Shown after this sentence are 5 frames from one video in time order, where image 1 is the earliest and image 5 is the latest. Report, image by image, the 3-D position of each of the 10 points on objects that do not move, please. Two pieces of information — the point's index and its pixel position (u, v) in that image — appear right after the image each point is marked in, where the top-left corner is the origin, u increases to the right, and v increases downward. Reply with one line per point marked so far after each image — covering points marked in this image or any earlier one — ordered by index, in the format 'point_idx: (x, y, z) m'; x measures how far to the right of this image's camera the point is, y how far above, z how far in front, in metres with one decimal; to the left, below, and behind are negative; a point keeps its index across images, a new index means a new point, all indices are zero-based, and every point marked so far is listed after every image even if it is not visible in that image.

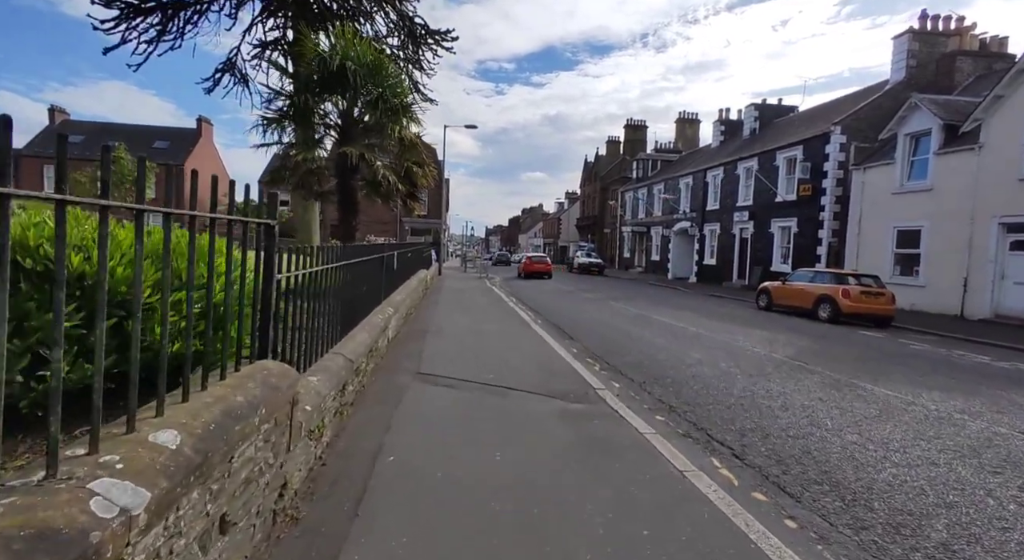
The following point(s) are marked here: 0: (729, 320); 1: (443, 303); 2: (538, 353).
0: (+5.6, -1.1, +14.1) m
1: (-2.0, -0.7, +15.7) m
2: (+0.4, -1.2, +8.6) m
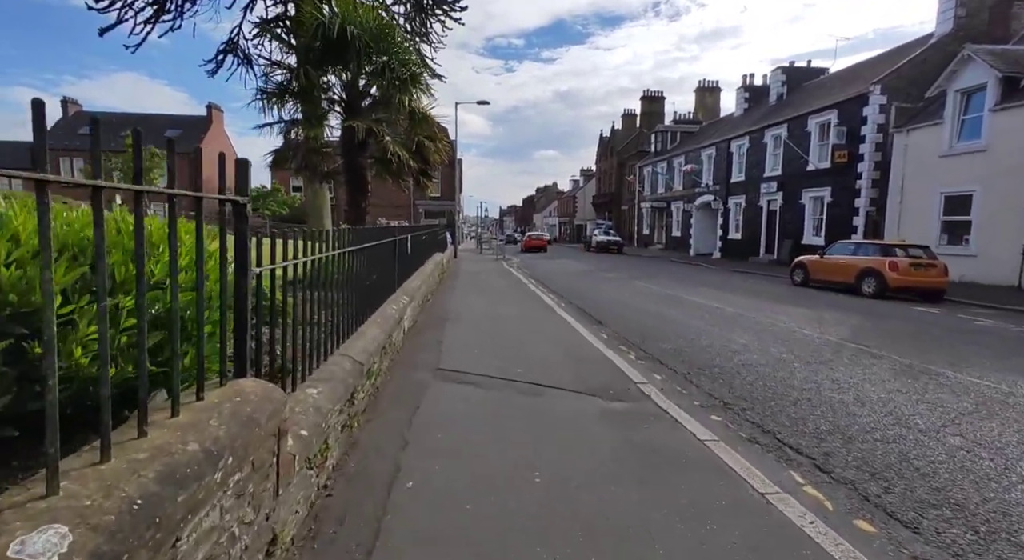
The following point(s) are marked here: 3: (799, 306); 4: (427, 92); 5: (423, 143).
0: (+6.1, -0.5, +13.2) m
1: (-1.4, -0.2, +15.1) m
2: (+0.8, -0.9, +7.9) m
3: (+6.0, -0.6, +11.6) m
4: (-1.4, +3.1, +9.2) m
5: (-1.6, +2.5, +9.8) m
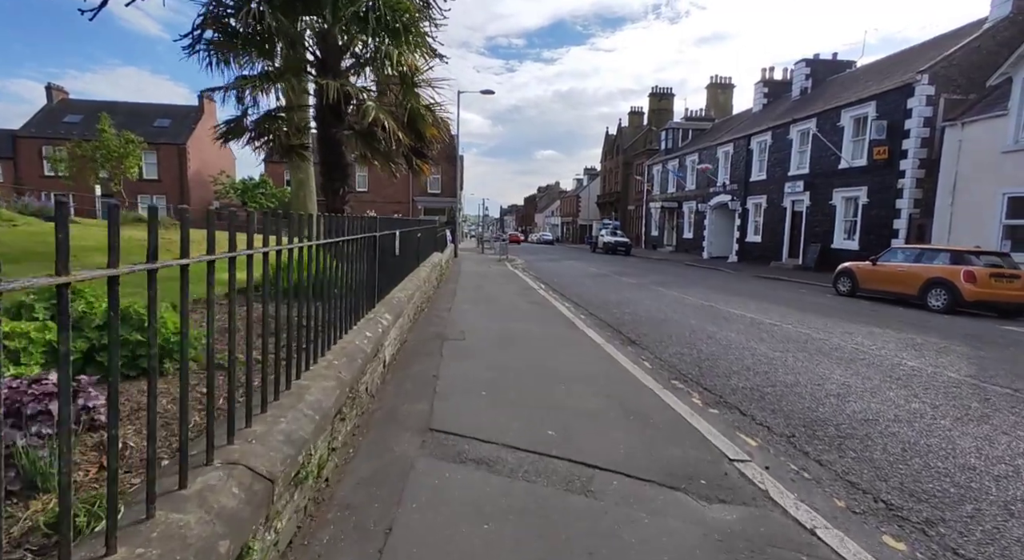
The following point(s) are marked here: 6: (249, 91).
0: (+6.3, -0.7, +11.3) m
1: (-1.2, -0.3, +13.1) m
2: (+1.0, -1.0, +6.0) m
3: (+6.2, -0.8, +9.6) m
4: (-1.1, +3.0, +7.2) m
5: (-1.3, +2.4, +7.9) m
6: (-3.2, +2.2, +6.5) m
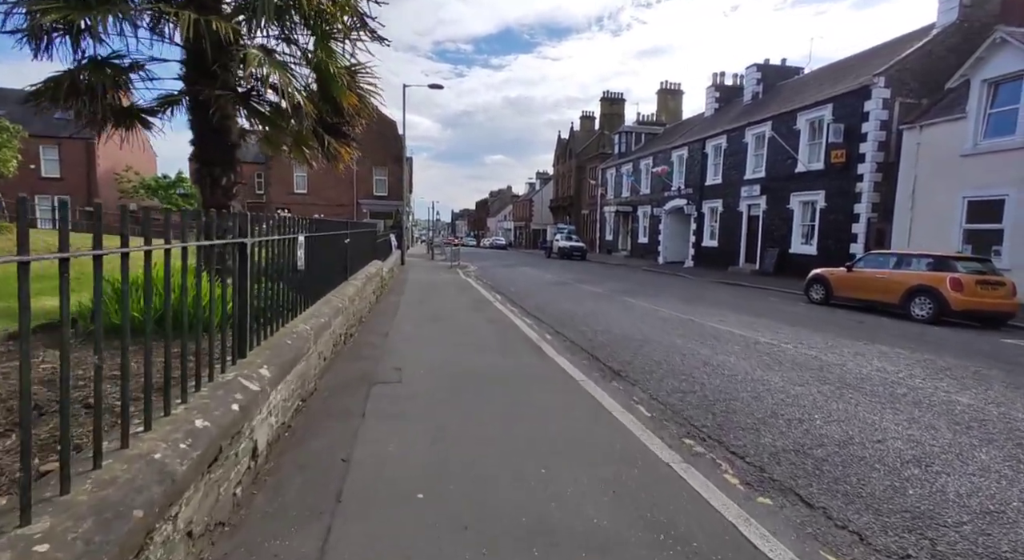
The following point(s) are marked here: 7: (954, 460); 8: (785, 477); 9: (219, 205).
0: (+5.5, -0.9, +10.0) m
1: (-2.2, -0.6, +11.2) m
2: (+0.6, -1.2, +4.2) m
3: (+5.5, -1.0, +8.4) m
4: (-1.6, +2.8, +5.3) m
5: (-1.9, +2.1, +6.0) m
6: (-3.6, +2.0, +4.5) m
7: (+3.2, -1.3, +3.9) m
8: (+1.9, -1.3, +3.8) m
9: (-3.0, +0.8, +5.7) m
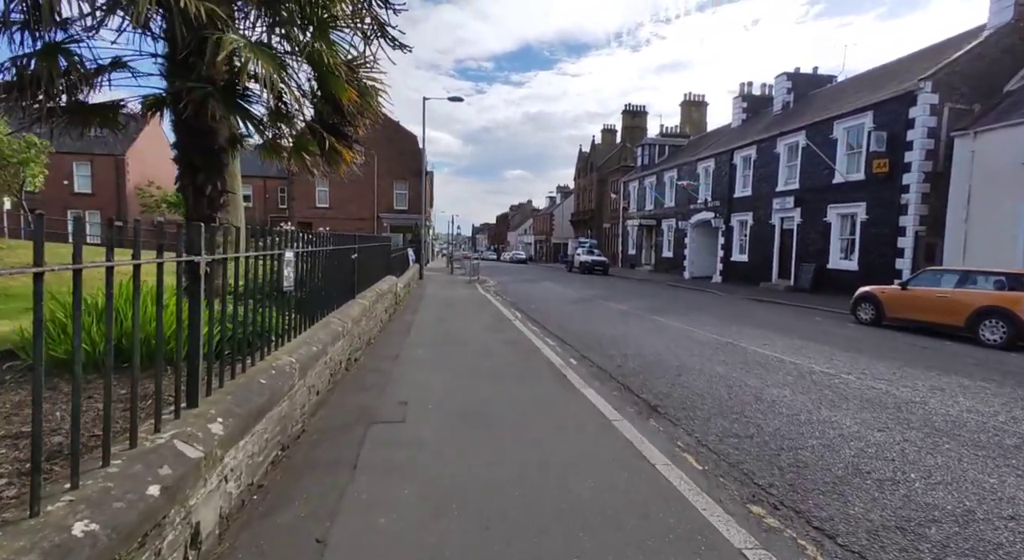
0: (+5.8, -1.2, +8.9) m
1: (-1.8, -0.9, +10.4) m
2: (+0.8, -1.4, +3.3) m
3: (+5.8, -1.3, +7.3) m
4: (-1.4, +2.6, +4.6) m
5: (-1.7, +1.9, +5.2) m
6: (-3.4, +1.8, +3.8) m
7: (+3.3, -1.5, +2.9) m
8: (+2.0, -1.5, +2.8) m
9: (-2.8, +0.6, +5.0) m
